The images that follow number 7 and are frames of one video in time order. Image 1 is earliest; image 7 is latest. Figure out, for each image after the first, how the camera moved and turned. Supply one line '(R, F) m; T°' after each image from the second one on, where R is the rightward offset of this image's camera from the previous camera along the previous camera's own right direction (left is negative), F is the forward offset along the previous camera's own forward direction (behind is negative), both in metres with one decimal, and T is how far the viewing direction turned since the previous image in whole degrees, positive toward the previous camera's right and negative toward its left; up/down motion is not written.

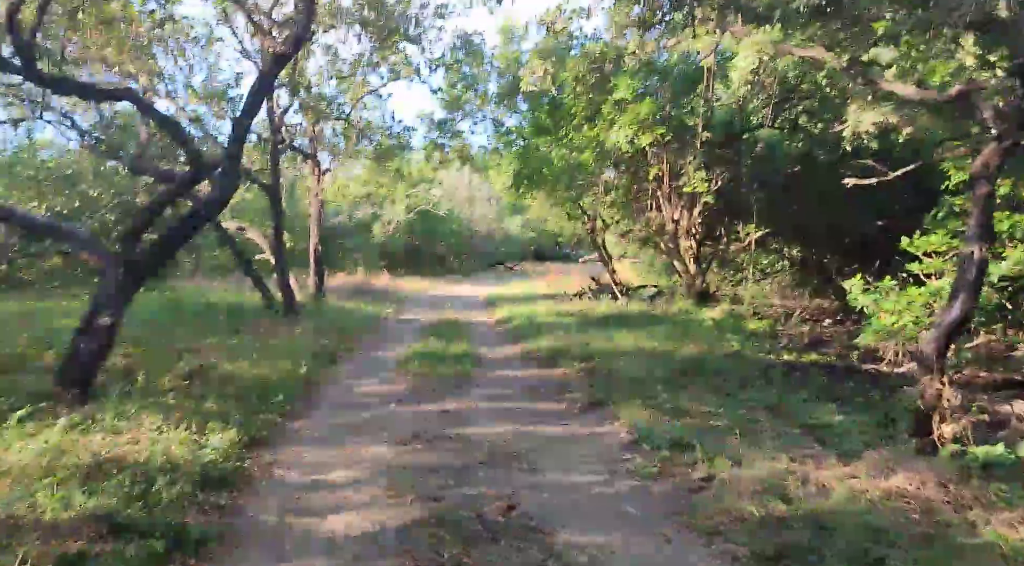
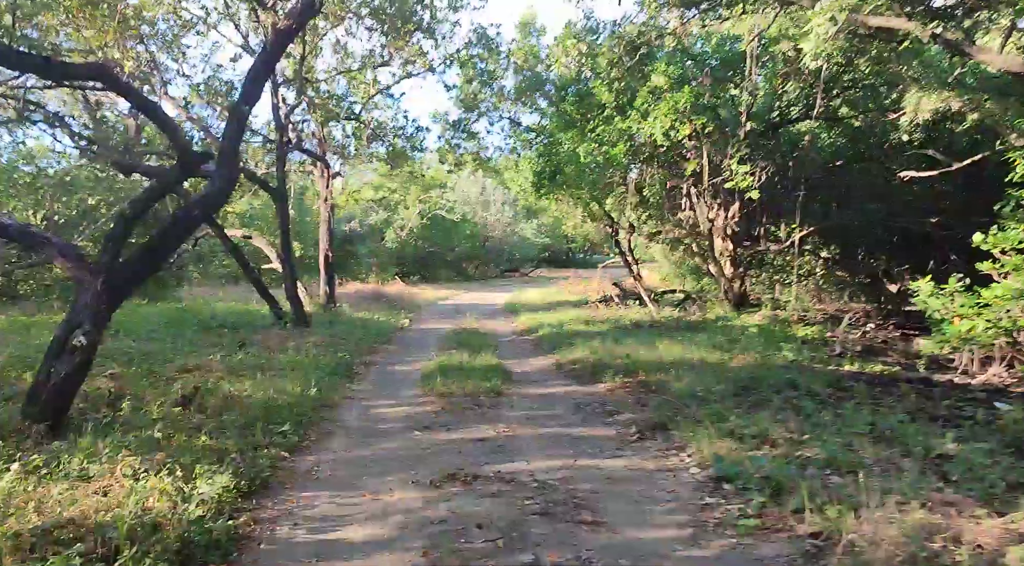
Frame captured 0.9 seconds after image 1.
(-0.3, +1.1) m; -1°
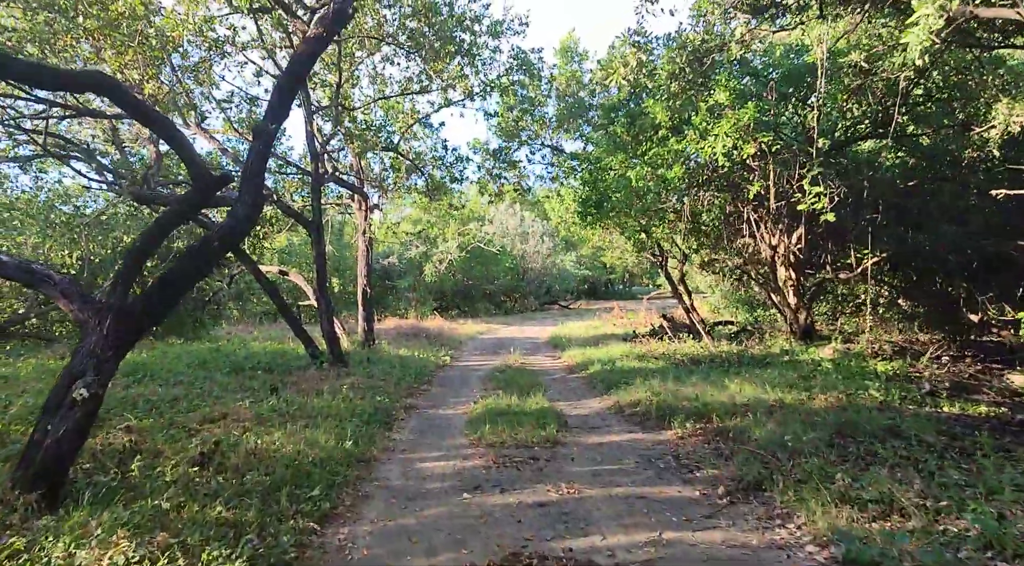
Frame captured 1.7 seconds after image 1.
(-0.2, +0.9) m; -3°
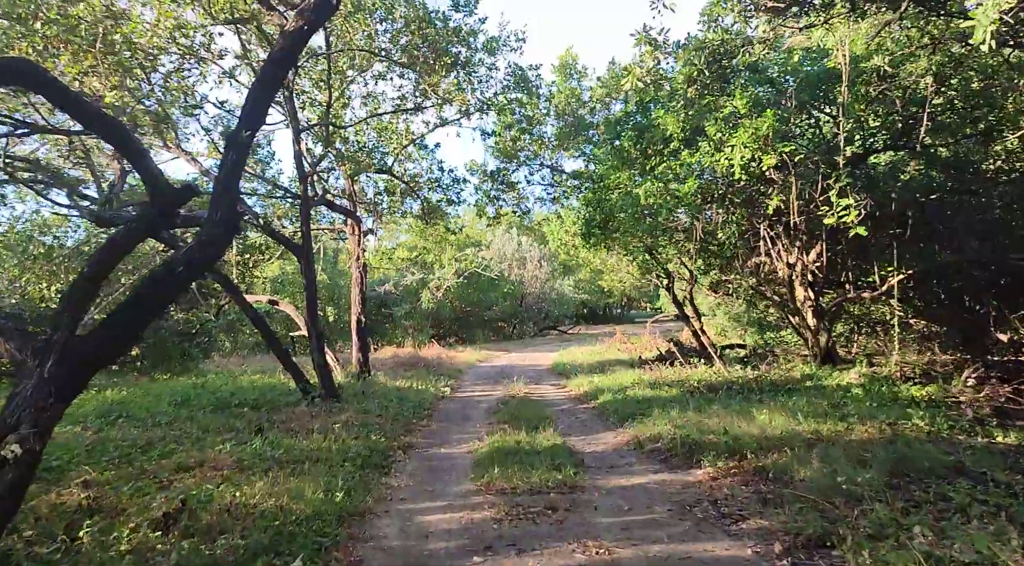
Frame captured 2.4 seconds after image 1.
(-0.1, +0.8) m; 0°
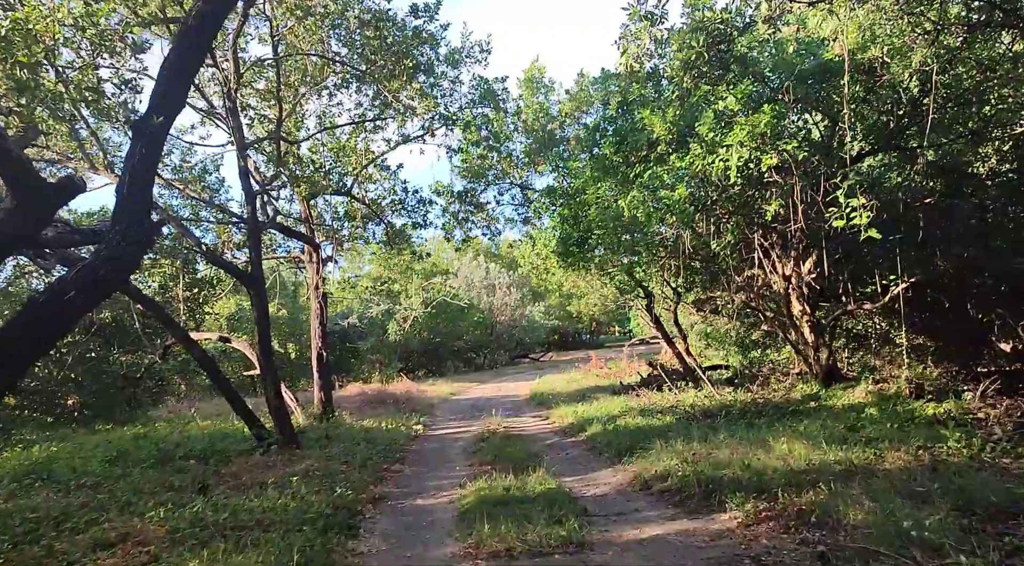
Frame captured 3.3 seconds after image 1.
(-0.2, +1.1) m; +3°
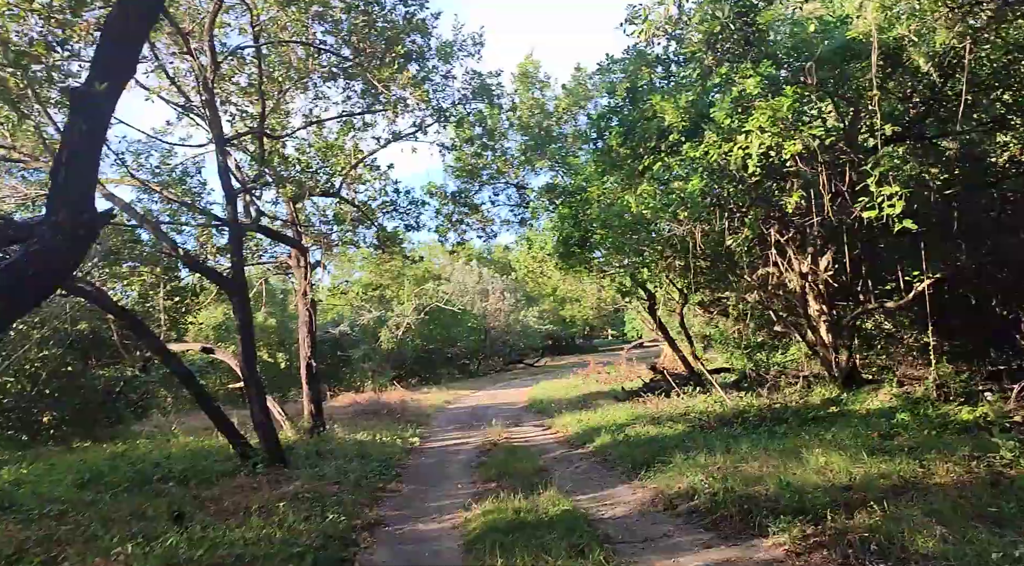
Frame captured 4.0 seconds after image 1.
(-0.2, +0.7) m; +1°
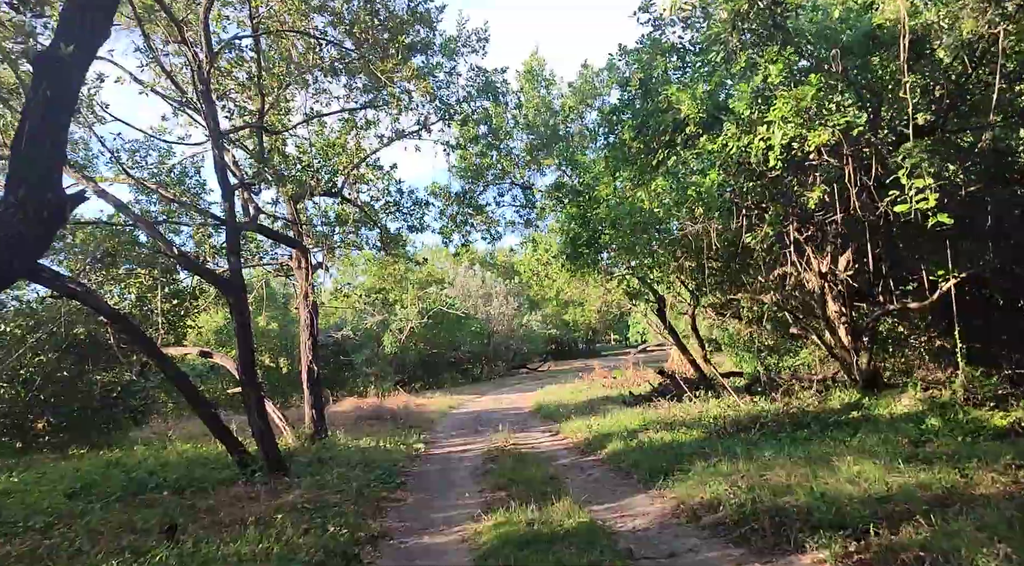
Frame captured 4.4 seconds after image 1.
(-0.1, +0.4) m; 0°
